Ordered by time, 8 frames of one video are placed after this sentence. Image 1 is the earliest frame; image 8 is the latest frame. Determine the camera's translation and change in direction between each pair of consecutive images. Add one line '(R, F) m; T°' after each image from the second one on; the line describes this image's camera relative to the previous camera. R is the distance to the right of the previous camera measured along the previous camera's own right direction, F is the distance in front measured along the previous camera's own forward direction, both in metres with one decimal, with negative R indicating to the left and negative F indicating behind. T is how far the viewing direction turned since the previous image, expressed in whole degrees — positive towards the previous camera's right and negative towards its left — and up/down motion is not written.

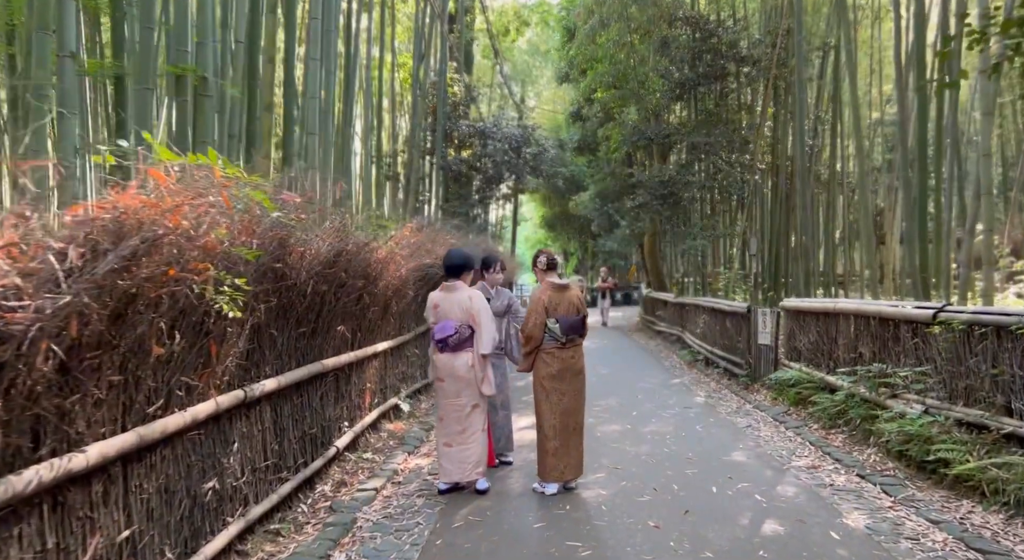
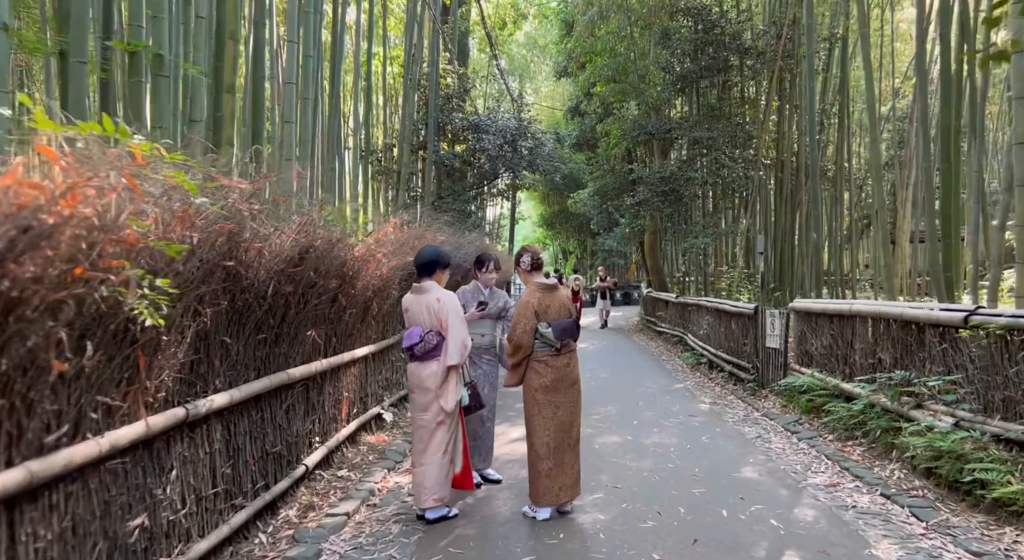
(+0.1, +0.4) m; 0°
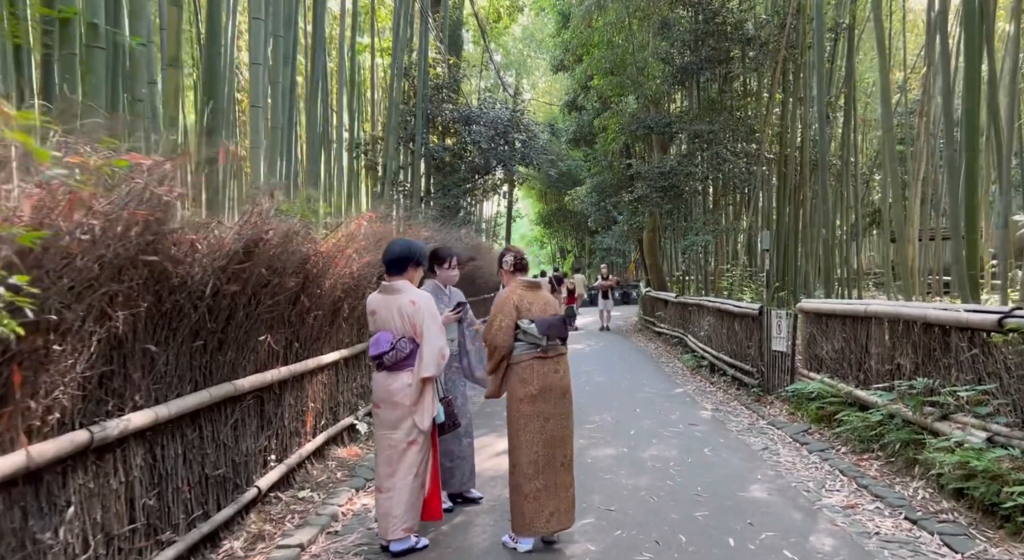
(+0.1, +0.5) m; 0°
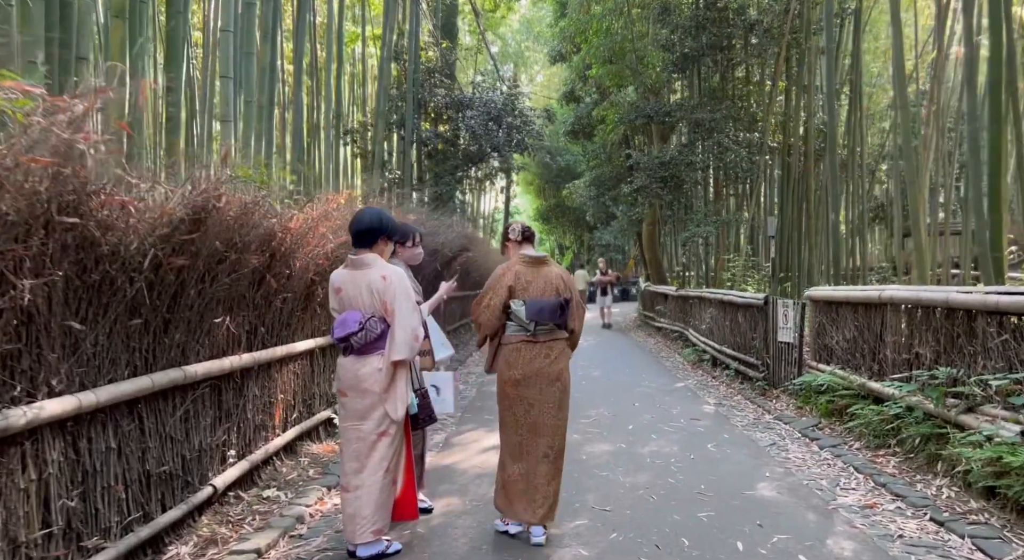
(+0.1, +0.4) m; 0°
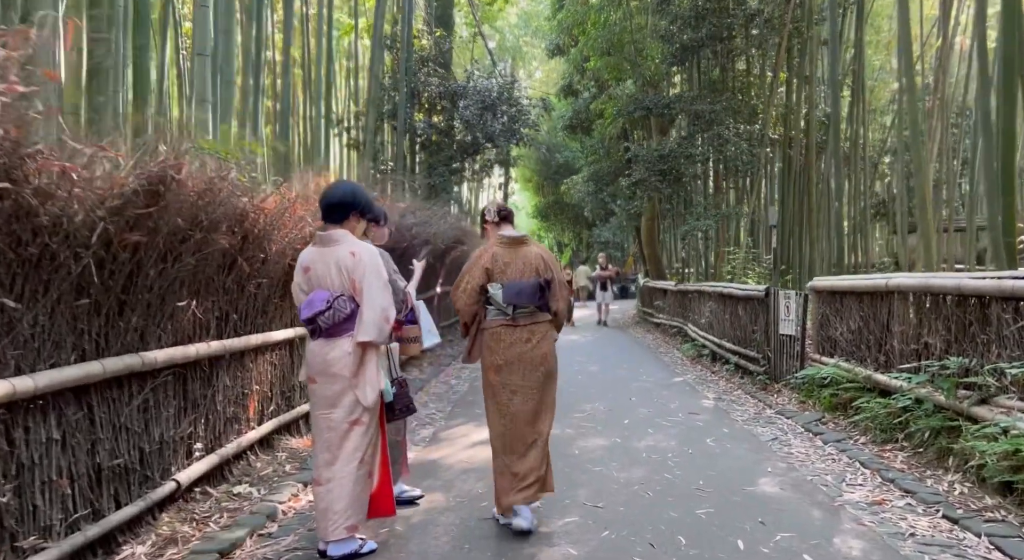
(+0.1, +0.2) m; 0°
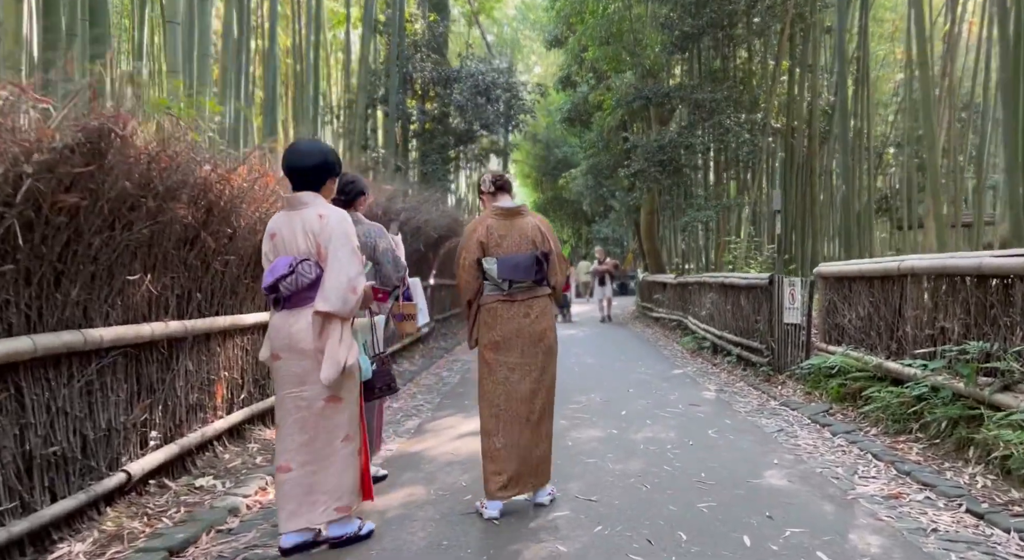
(+0.1, +0.3) m; 0°
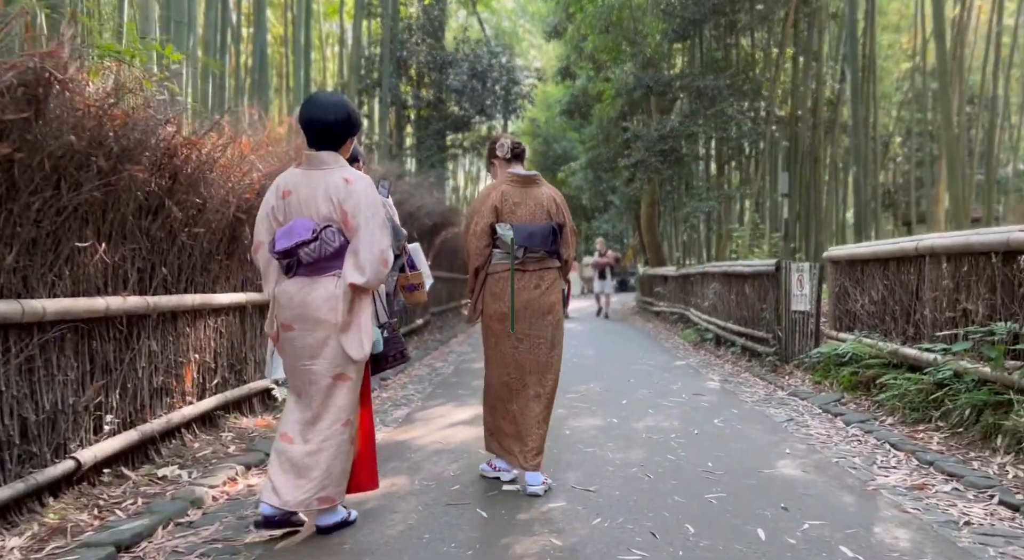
(0.0, +0.3) m; 0°
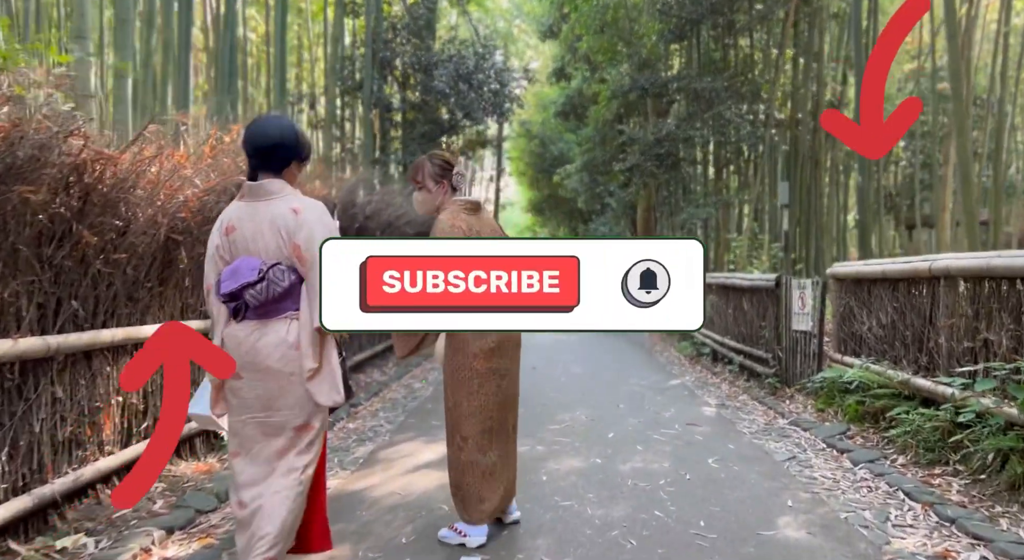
(+0.1, +0.4) m; 0°
